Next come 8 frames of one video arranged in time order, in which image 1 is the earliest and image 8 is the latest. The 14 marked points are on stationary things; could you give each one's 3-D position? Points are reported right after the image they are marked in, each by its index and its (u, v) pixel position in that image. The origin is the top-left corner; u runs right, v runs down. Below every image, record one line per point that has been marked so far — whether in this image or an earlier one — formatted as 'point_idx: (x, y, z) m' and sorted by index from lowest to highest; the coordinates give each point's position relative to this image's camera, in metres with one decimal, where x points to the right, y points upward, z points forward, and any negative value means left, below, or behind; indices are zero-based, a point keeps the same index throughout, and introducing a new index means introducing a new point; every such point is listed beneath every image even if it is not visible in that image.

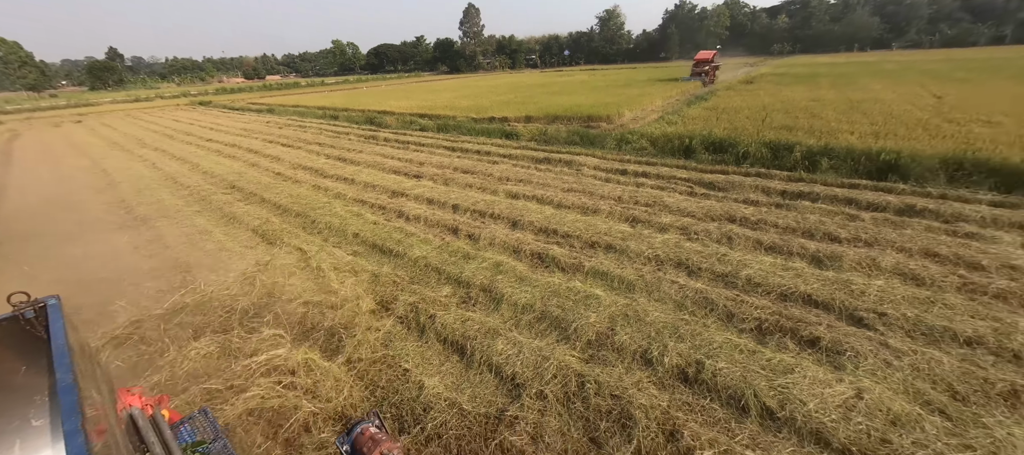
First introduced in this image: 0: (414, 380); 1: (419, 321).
0: (-0.7, -1.0, +2.6) m
1: (-0.8, -0.8, +3.2) m
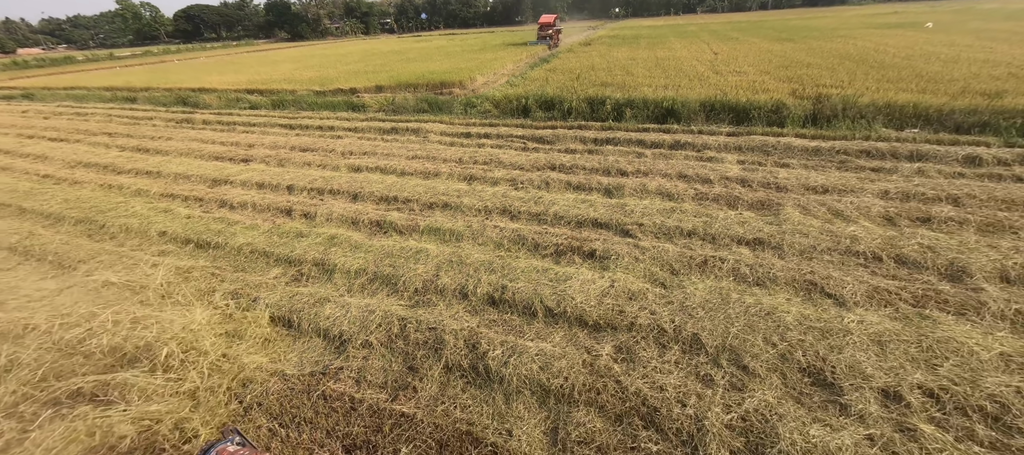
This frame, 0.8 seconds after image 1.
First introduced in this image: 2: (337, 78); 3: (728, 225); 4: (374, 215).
0: (-1.9, -0.9, +2.5) m
1: (-2.2, -0.7, +3.1) m
2: (-6.8, +5.8, +14.6) m
3: (+2.1, 0.0, +3.8) m
4: (-1.6, +0.1, +4.3) m
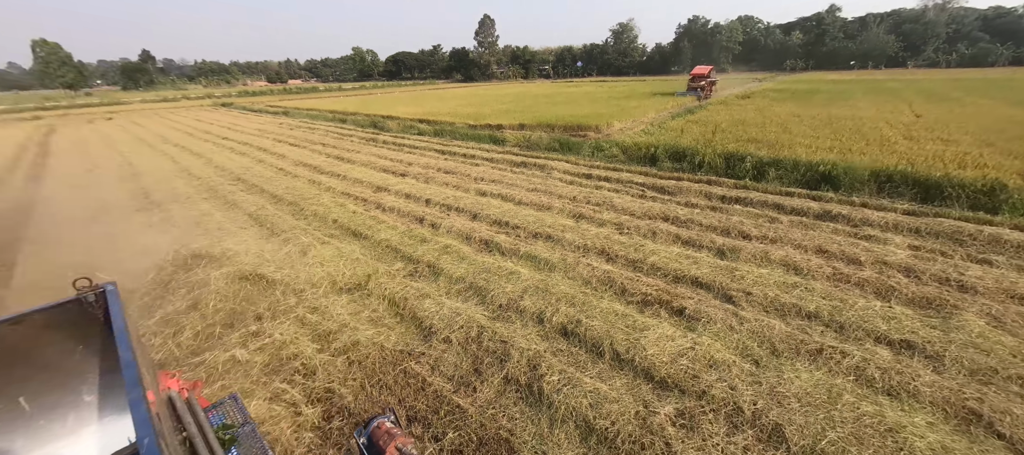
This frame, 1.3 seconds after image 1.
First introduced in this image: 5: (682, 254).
0: (-1.4, -0.8, +3.2) m
1: (-1.5, -0.6, +3.8) m
2: (-1.0, +5.0, +16.6) m
3: (+2.9, -0.7, +3.2) m
4: (-0.3, -0.1, +4.9) m
5: (+1.9, -0.3, +4.2) m
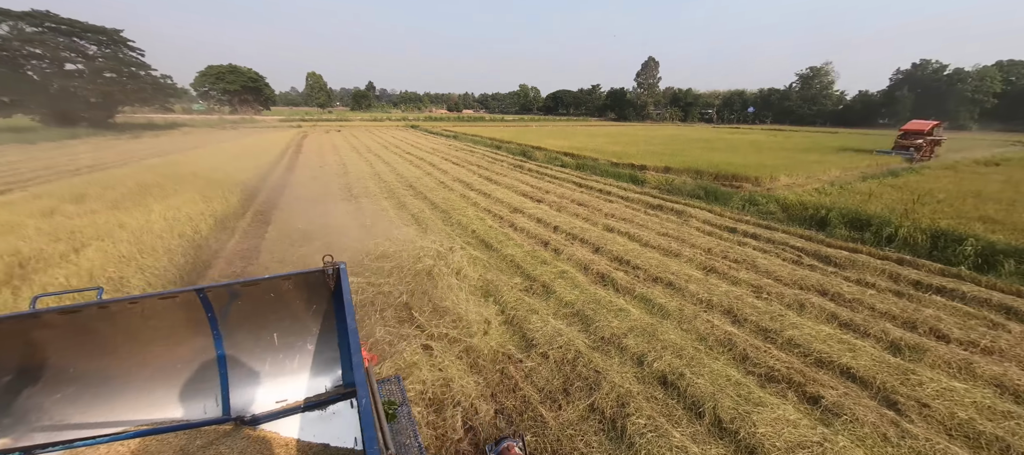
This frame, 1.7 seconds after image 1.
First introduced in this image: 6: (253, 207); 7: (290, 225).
0: (-0.4, -0.9, +3.7) m
1: (-0.3, -0.8, +4.3) m
2: (+5.4, +3.2, +16.4) m
3: (+3.5, -1.5, +2.2) m
4: (+1.2, -0.5, +4.9) m
5: (+3.0, -1.0, +3.5) m
6: (-5.6, +0.6, +8.1) m
7: (-4.0, +0.1, +6.8) m
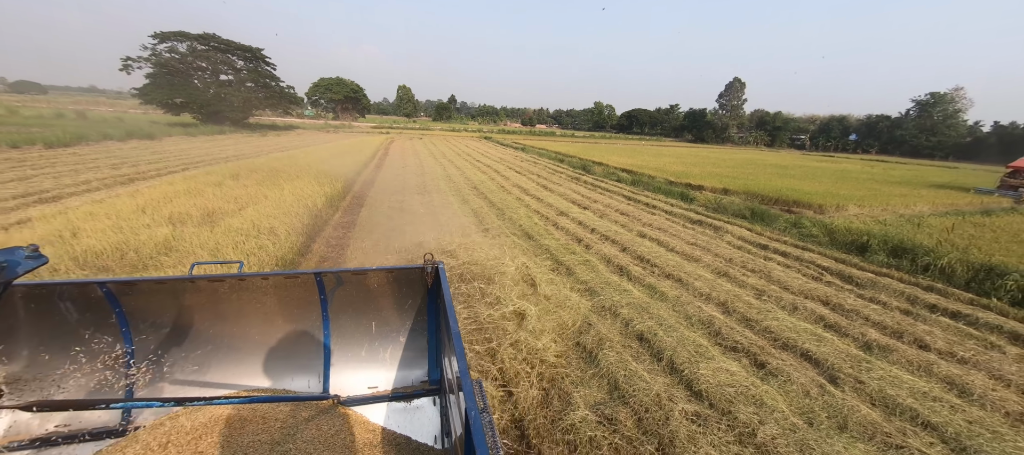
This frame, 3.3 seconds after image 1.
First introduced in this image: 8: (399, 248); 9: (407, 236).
0: (-0.2, -0.7, +4.8) m
1: (+0.1, -0.6, +5.4) m
2: (+8.1, +2.3, +16.5) m
3: (+3.4, -1.5, +2.6) m
4: (+1.7, -0.5, +5.8) m
5: (+3.2, -1.1, +4.0) m
6: (-4.3, +1.0, +10.1) m
7: (-3.1, +0.4, +8.5) m
8: (-1.8, -0.4, +6.1) m
9: (-1.9, -0.2, +6.7) m
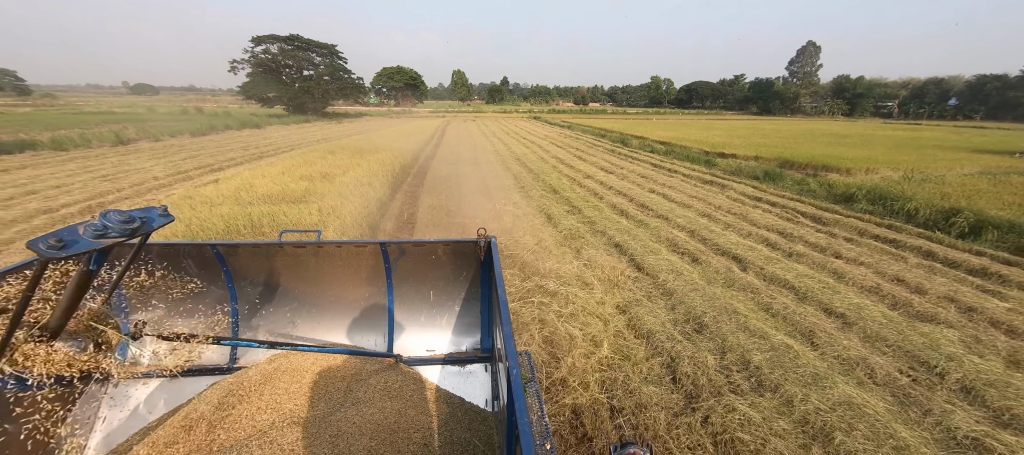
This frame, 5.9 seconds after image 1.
0: (+0.3, +0.2, +6.7) m
1: (+0.6, +0.3, +7.2) m
2: (+10.1, +3.7, +16.9) m
3: (+3.5, -0.8, +4.1) m
4: (+2.2, +0.4, +7.4) m
5: (+3.4, -0.3, +5.5) m
6: (-3.1, +2.2, +12.4) m
7: (-2.1, +1.5, +10.7) m
8: (-1.2, +0.6, +8.2) m
9: (-1.2, +0.8, +8.8) m
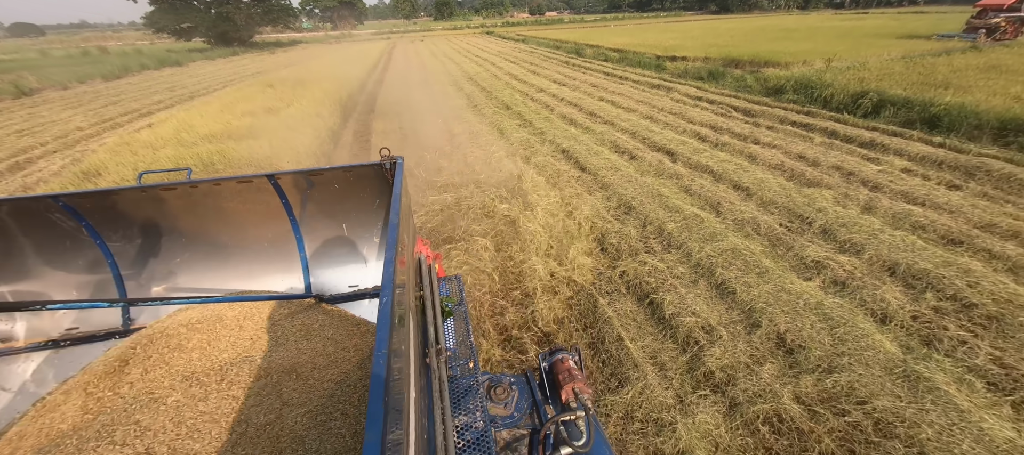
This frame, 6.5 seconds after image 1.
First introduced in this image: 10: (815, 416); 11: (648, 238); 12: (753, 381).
0: (-0.6, +1.7, +6.9) m
1: (-0.3, +2.0, +7.4) m
2: (+7.9, +8.1, +16.9) m
3: (+2.9, +0.7, +4.7) m
4: (+1.3, +2.3, +7.7) m
5: (+2.7, +1.4, +6.0) m
6: (-4.6, +4.4, +11.9) m
7: (-3.4, +3.5, +10.4) m
8: (-2.2, +2.2, +8.2) m
9: (-2.3, +2.6, +8.8) m
10: (+1.6, -1.0, +2.0) m
11: (+1.3, -0.1, +3.6) m
12: (+1.4, -0.9, +2.2) m
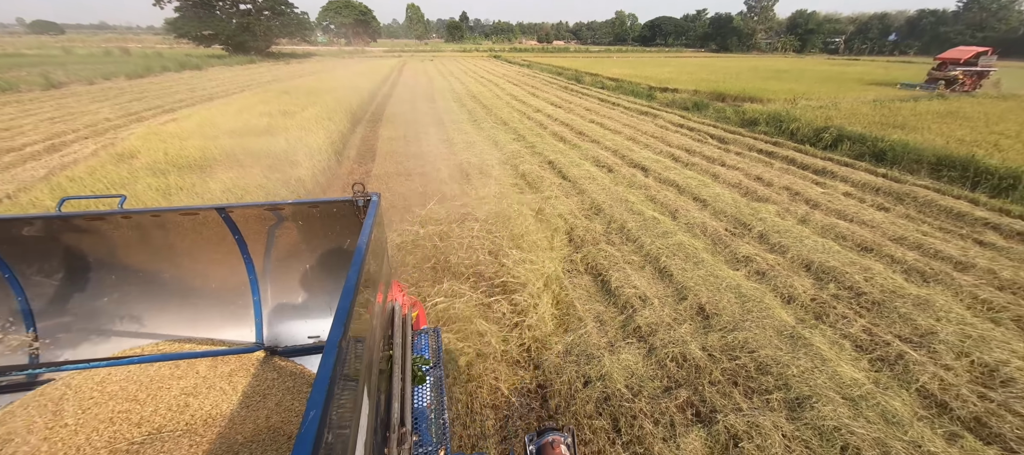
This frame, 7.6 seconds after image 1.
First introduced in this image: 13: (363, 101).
0: (-0.7, +1.7, +7.6) m
1: (-0.4, +1.9, +8.1) m
2: (+8.1, +7.0, +18.0) m
3: (+2.8, +0.5, +5.4) m
4: (+1.2, +2.1, +8.4) m
5: (+2.6, +1.2, +6.7) m
6: (-4.6, +4.3, +12.7) m
7: (-3.5, +3.4, +11.1) m
8: (-2.3, +2.2, +8.9) m
9: (-2.4, +2.6, +9.5) m
10: (+1.4, -0.9, +2.6) m
11: (+1.1, -0.1, +4.2) m
12: (+1.2, -0.8, +2.7) m
13: (-4.7, +4.0, +11.8) m
